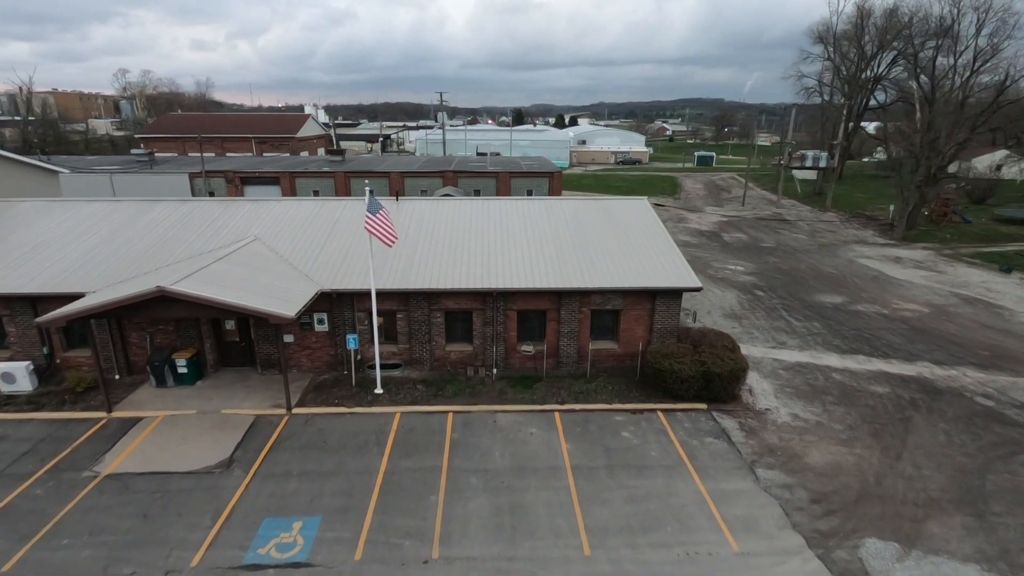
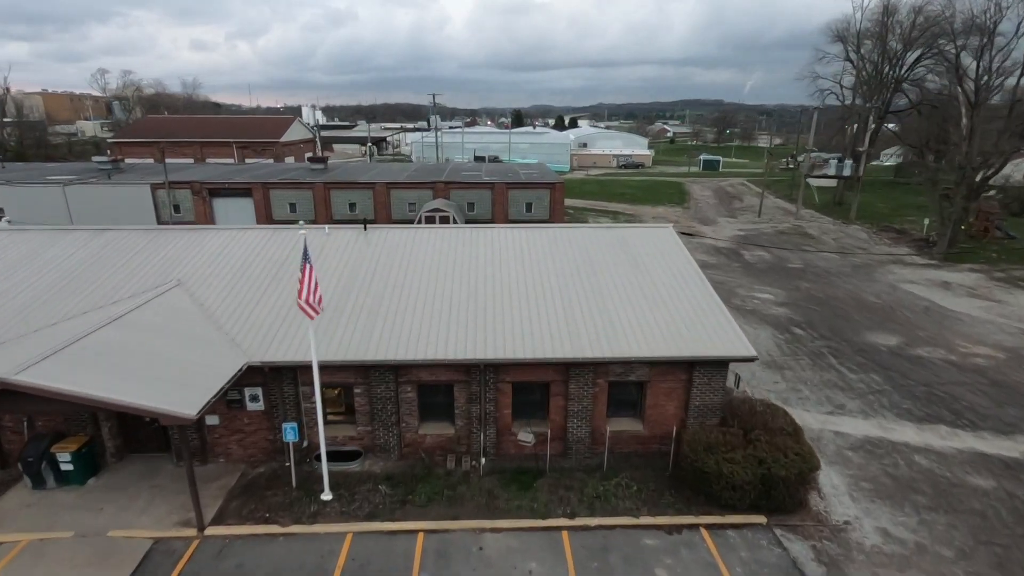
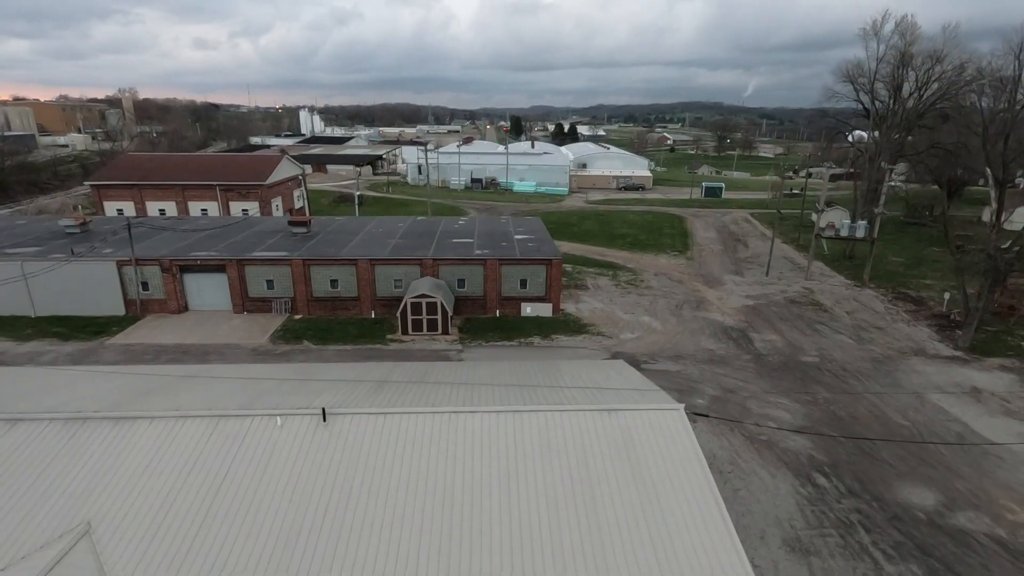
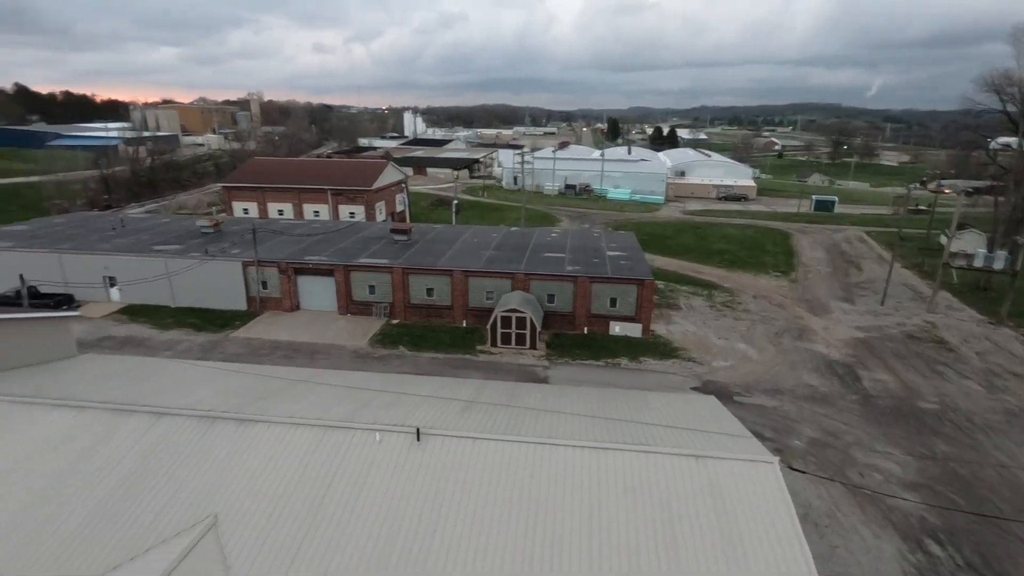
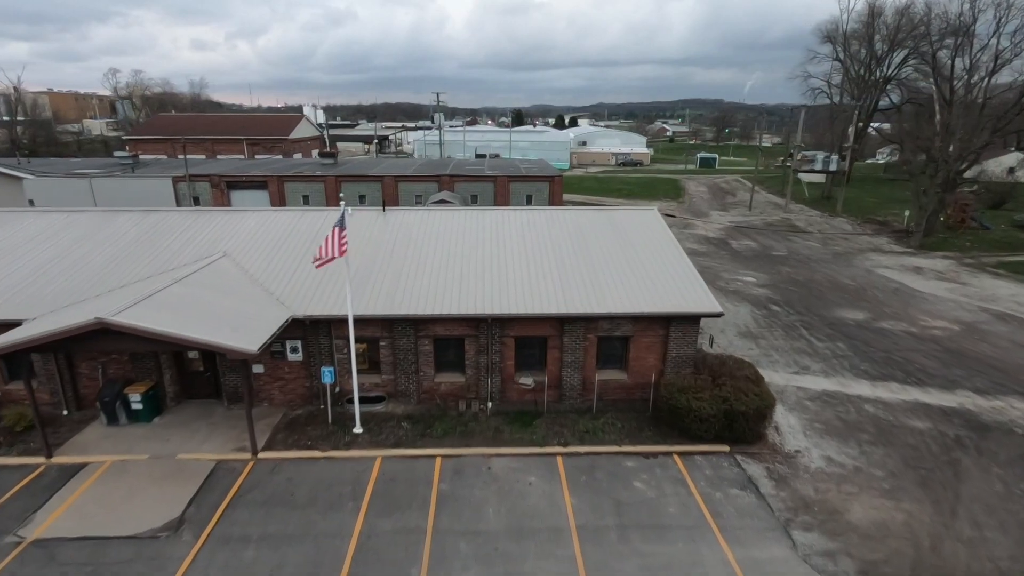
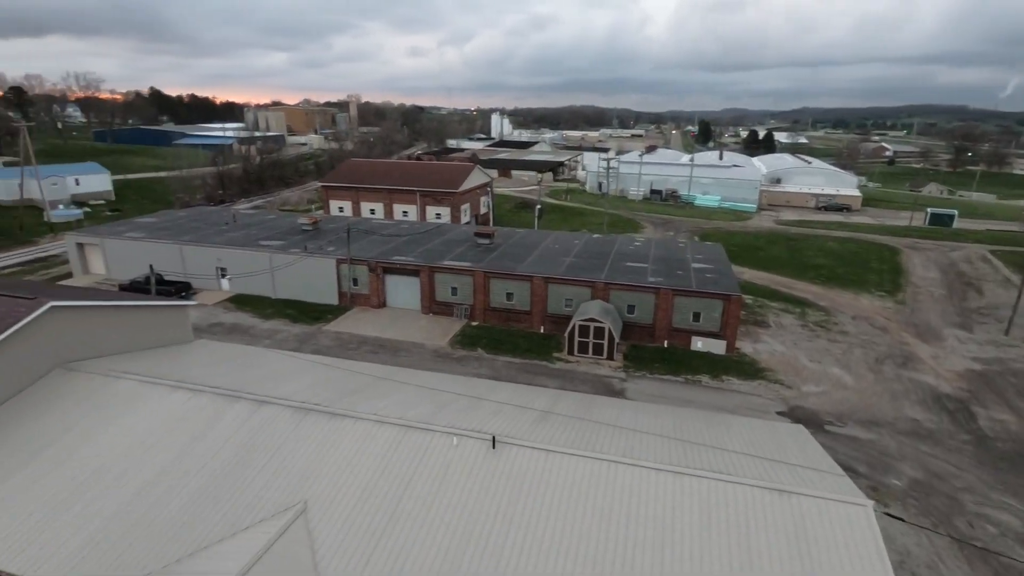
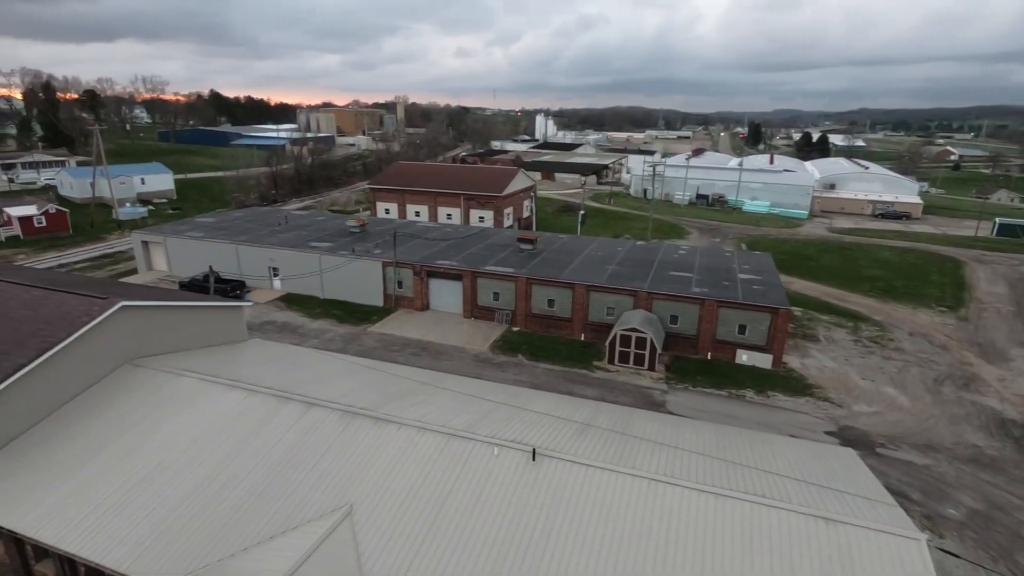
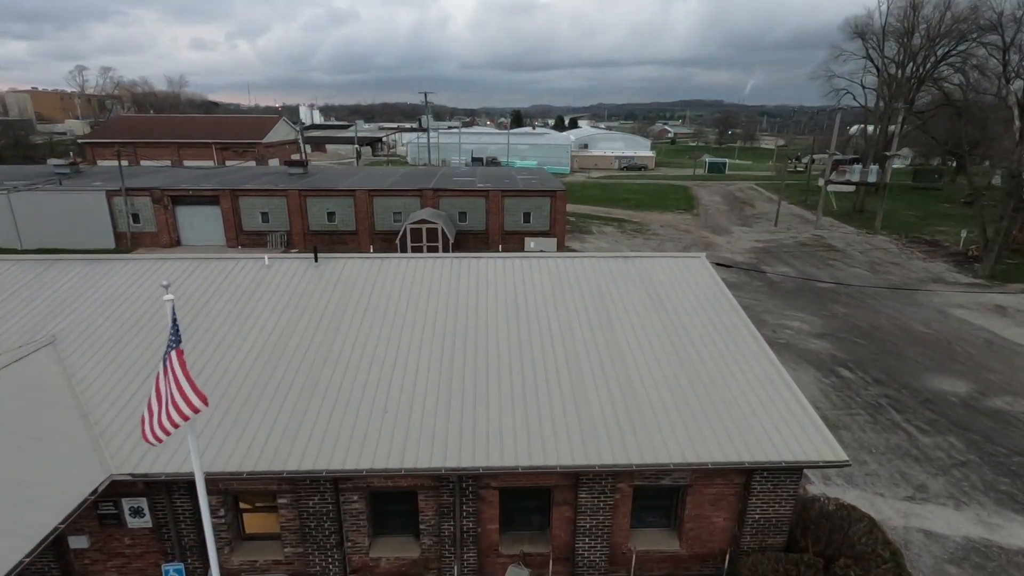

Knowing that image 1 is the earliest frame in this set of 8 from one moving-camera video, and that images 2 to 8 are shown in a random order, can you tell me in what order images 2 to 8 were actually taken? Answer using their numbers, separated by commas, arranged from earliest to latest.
5, 2, 8, 3, 4, 6, 7
